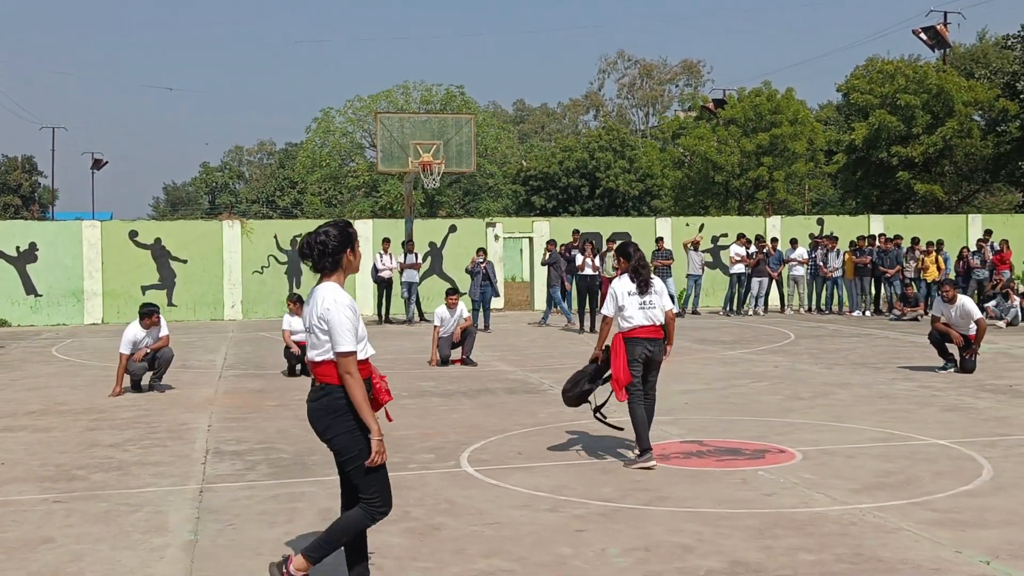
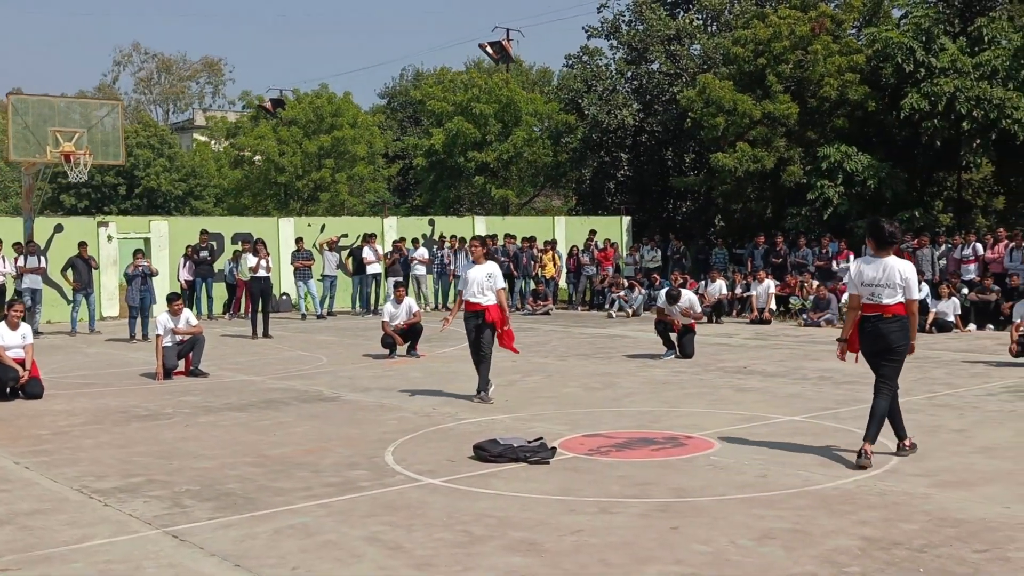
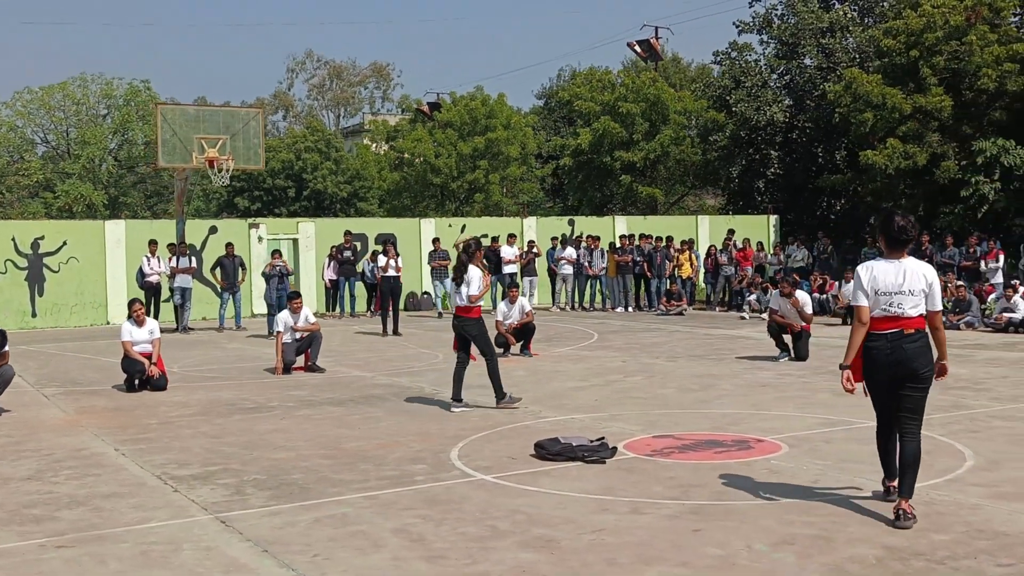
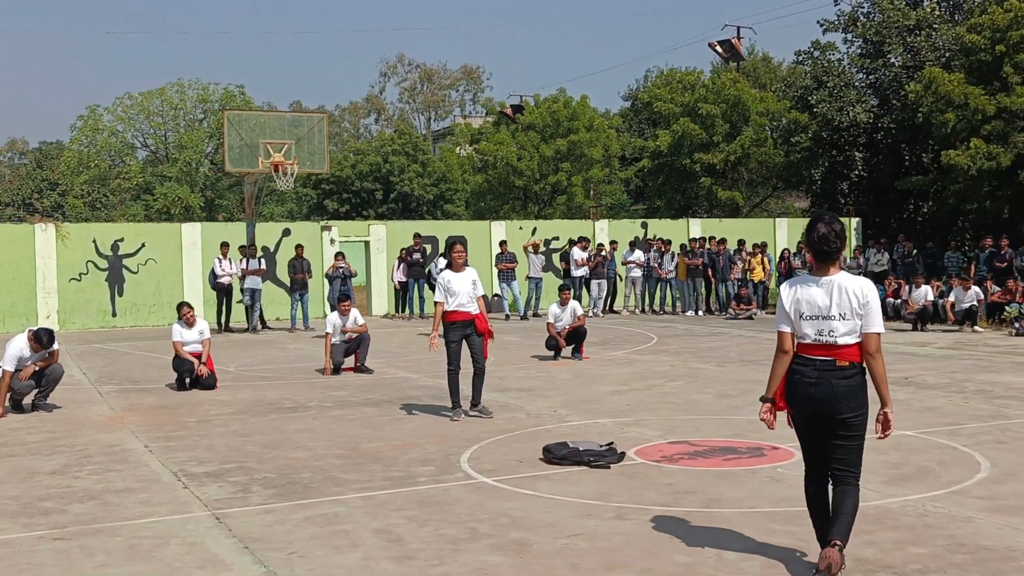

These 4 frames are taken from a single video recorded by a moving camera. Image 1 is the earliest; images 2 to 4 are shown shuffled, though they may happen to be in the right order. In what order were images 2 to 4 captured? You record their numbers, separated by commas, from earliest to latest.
4, 3, 2
